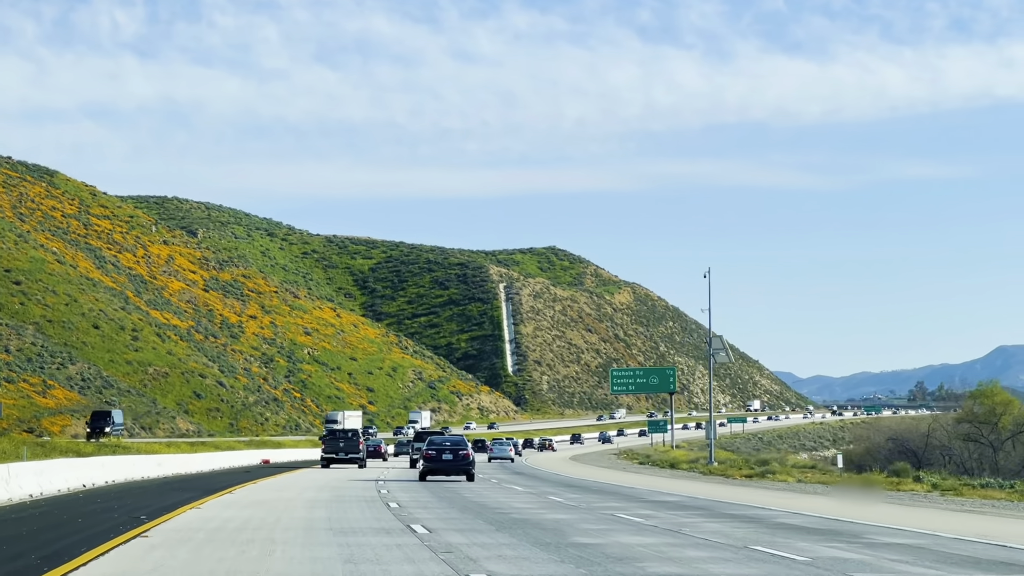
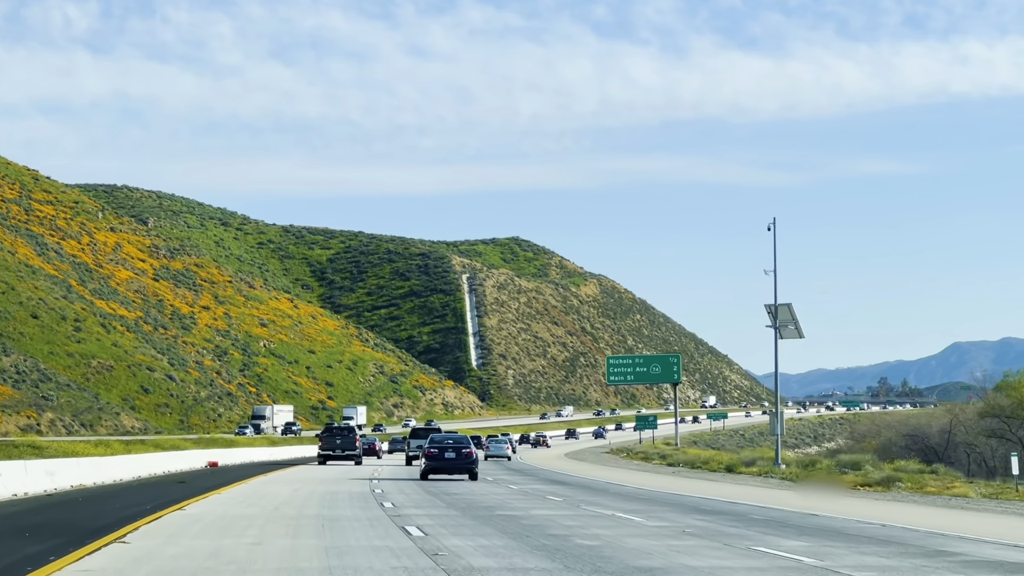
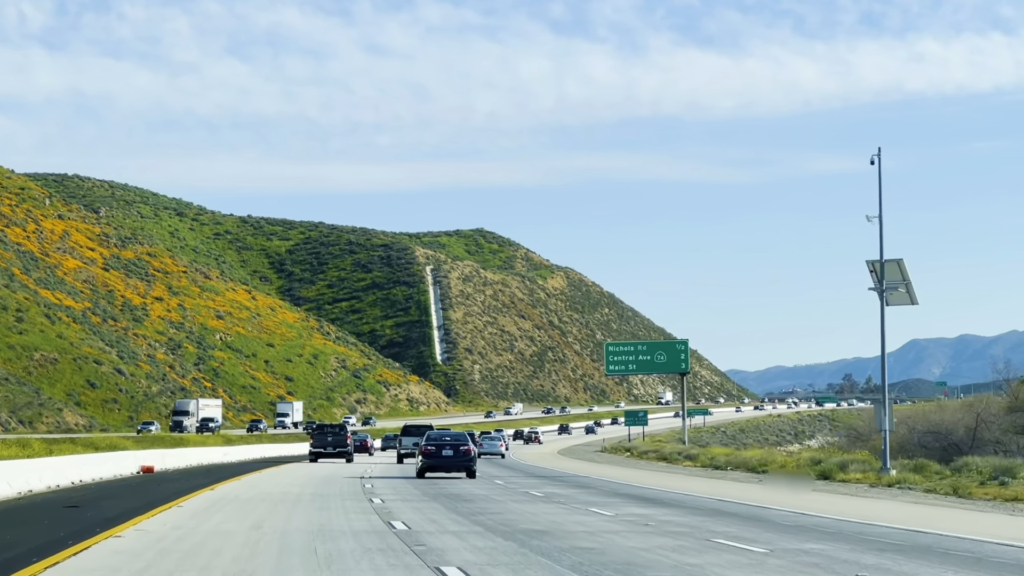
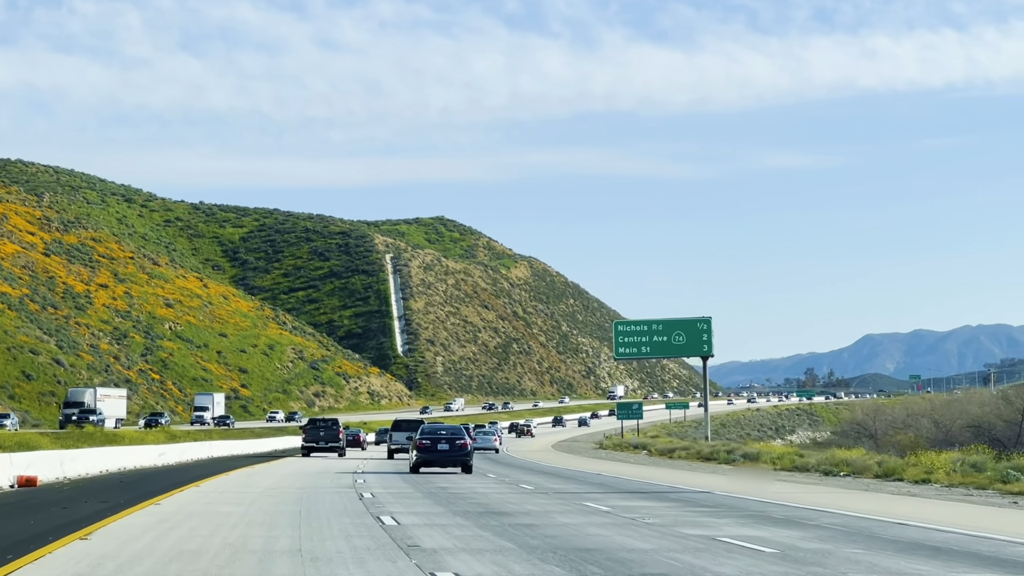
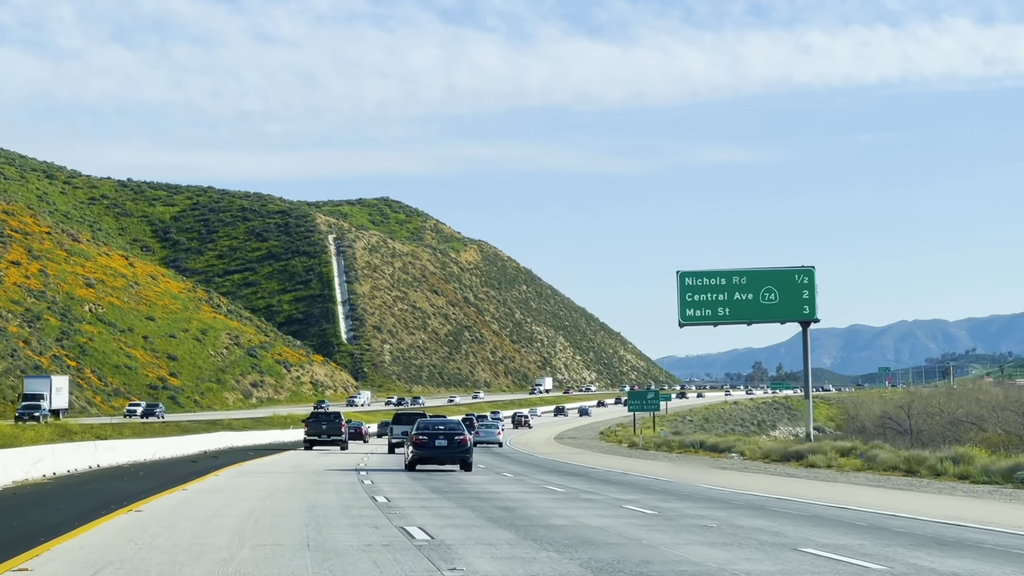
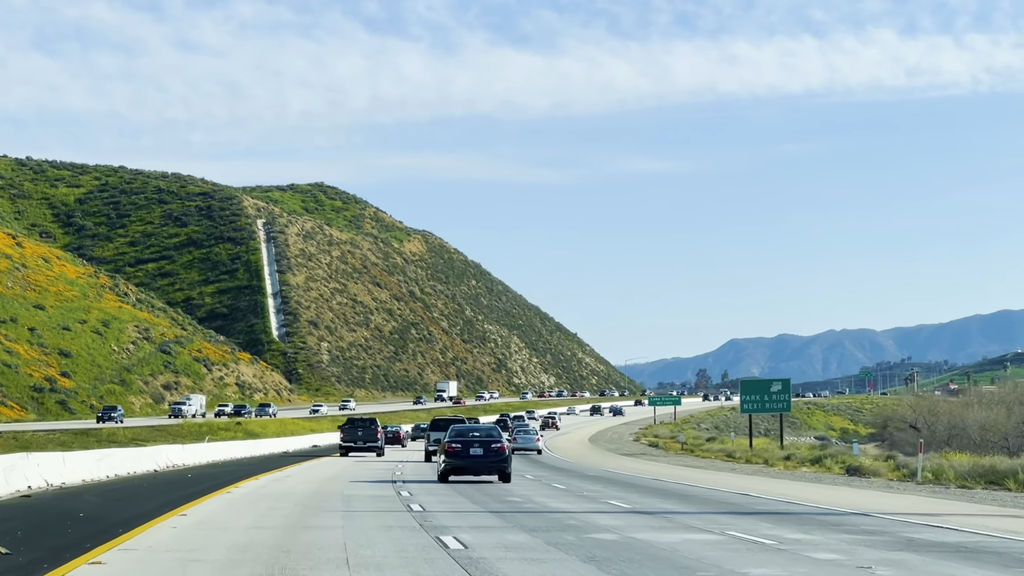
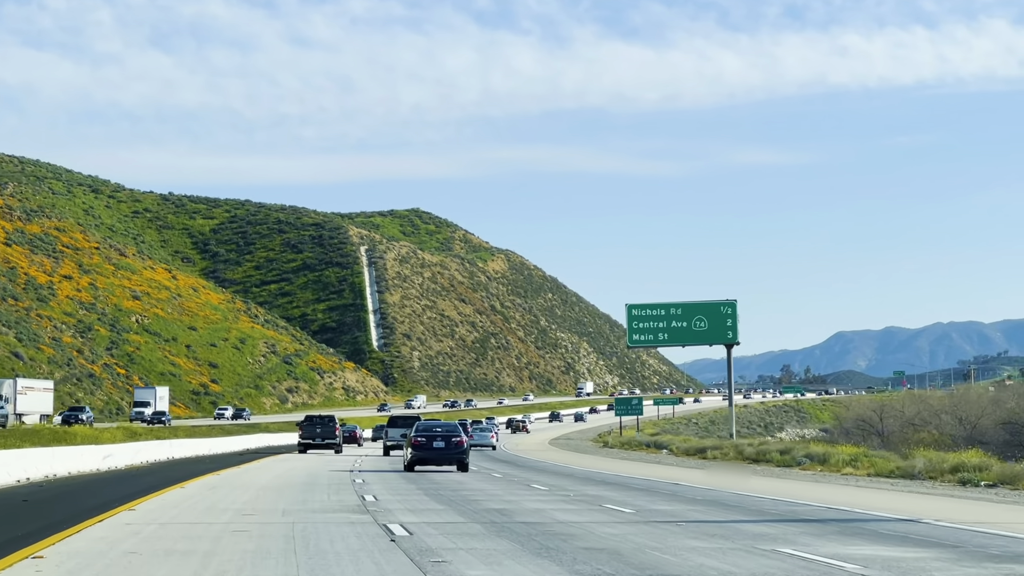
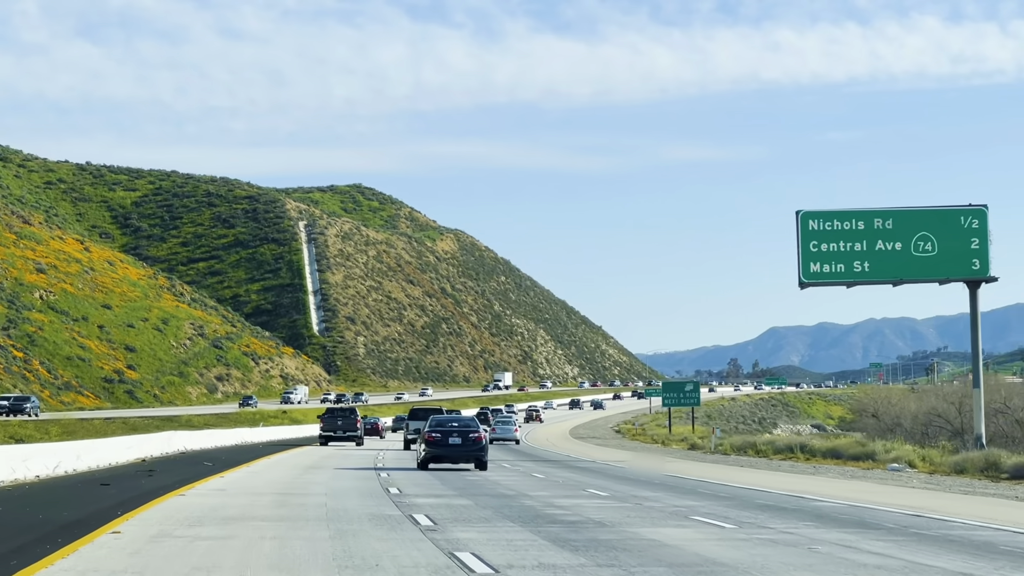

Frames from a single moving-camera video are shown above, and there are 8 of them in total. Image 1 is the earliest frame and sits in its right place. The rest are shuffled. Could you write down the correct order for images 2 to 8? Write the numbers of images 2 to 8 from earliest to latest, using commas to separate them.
2, 3, 4, 7, 5, 8, 6
